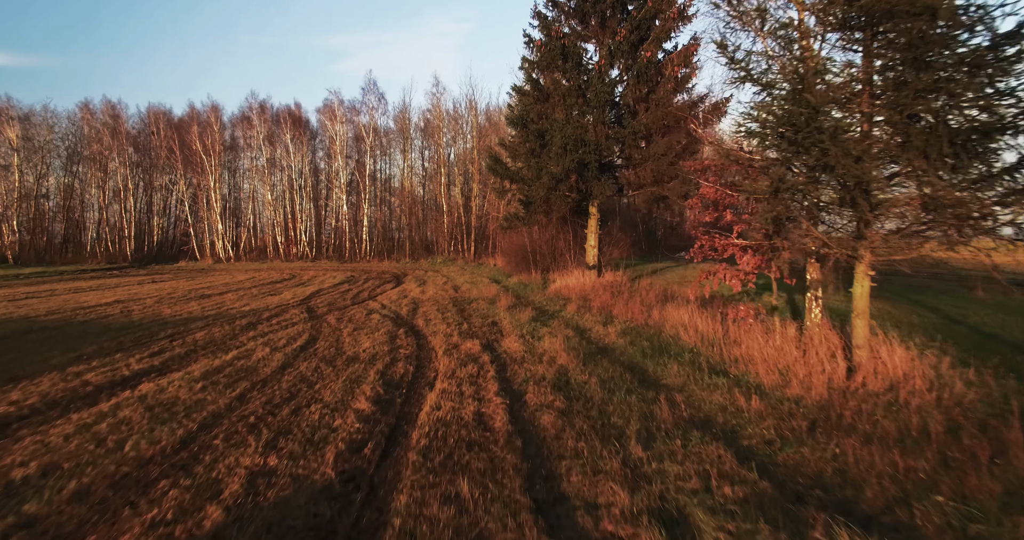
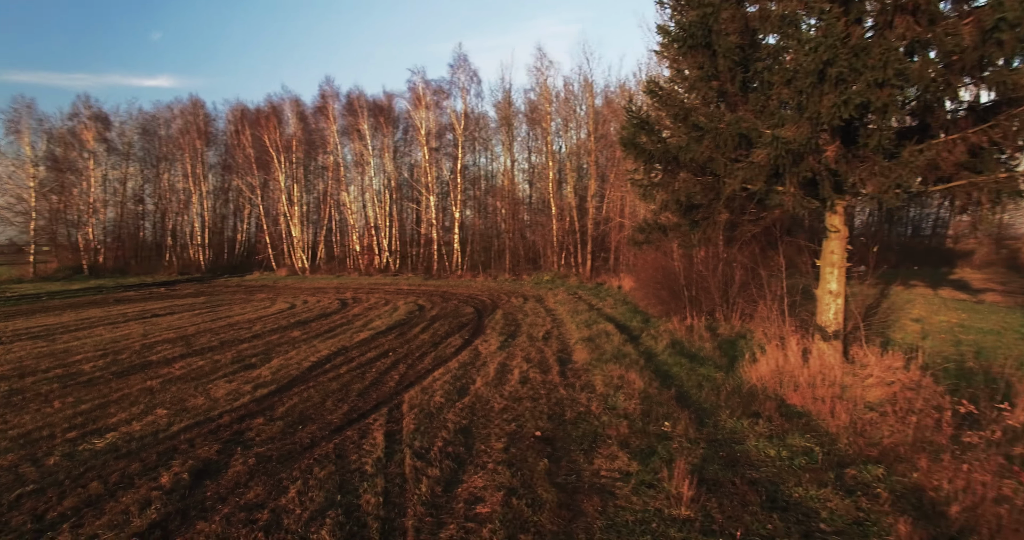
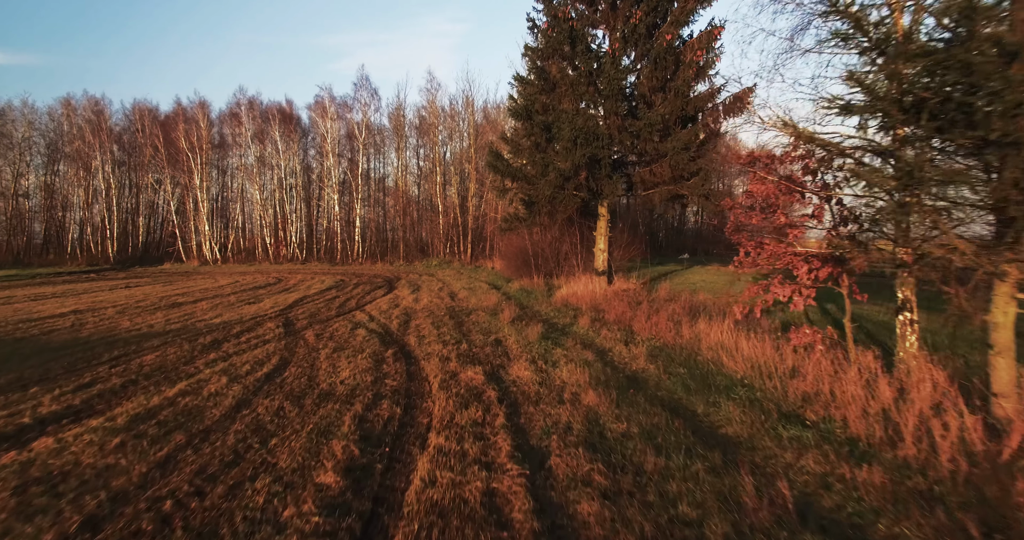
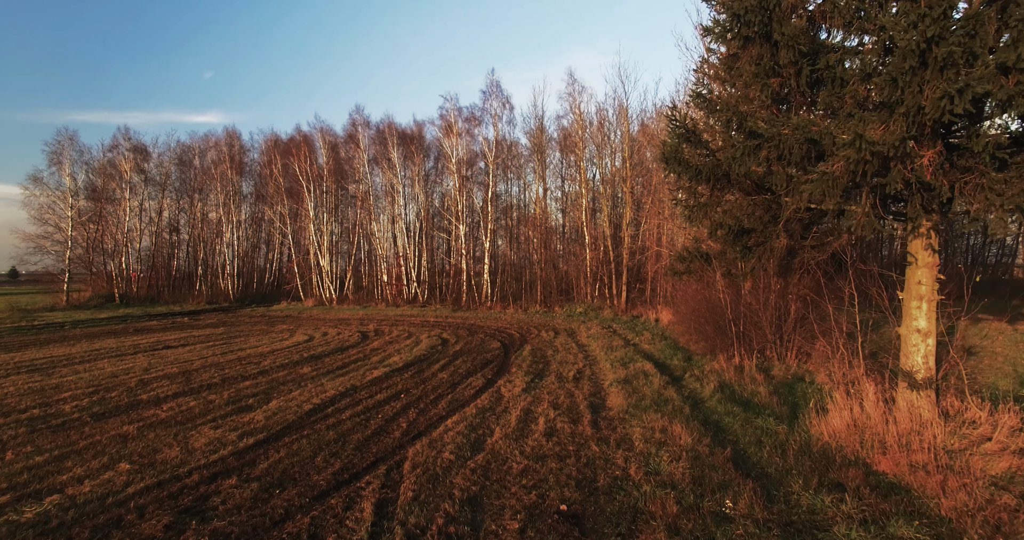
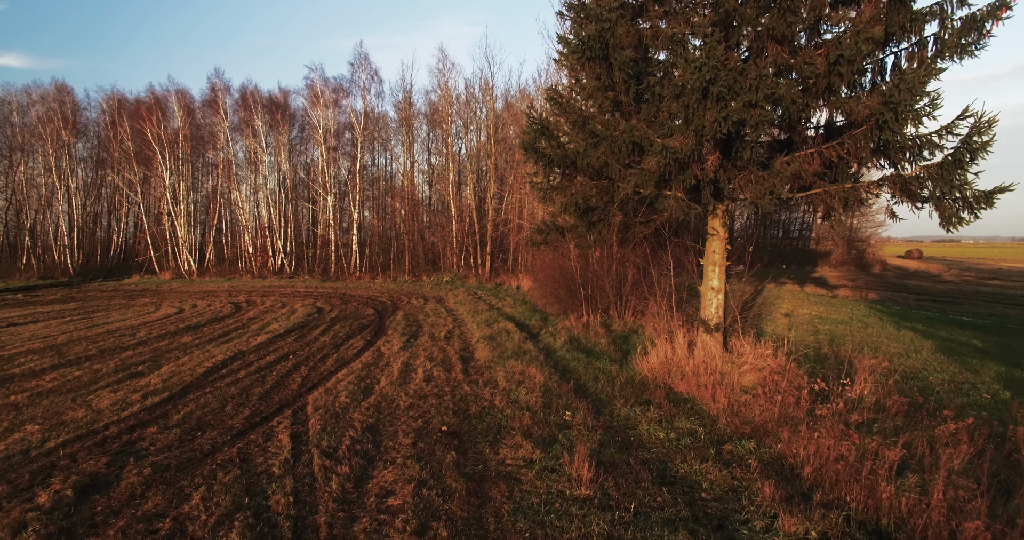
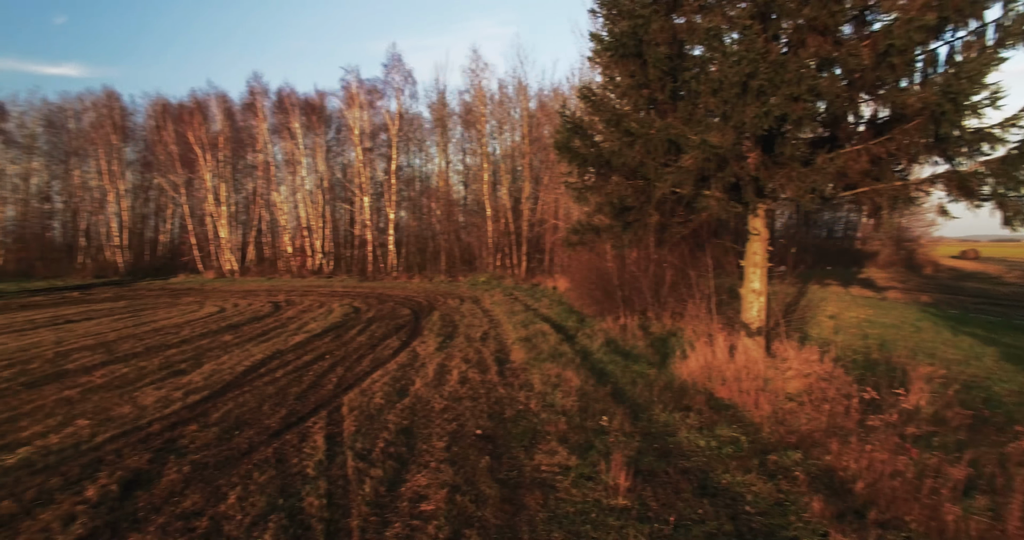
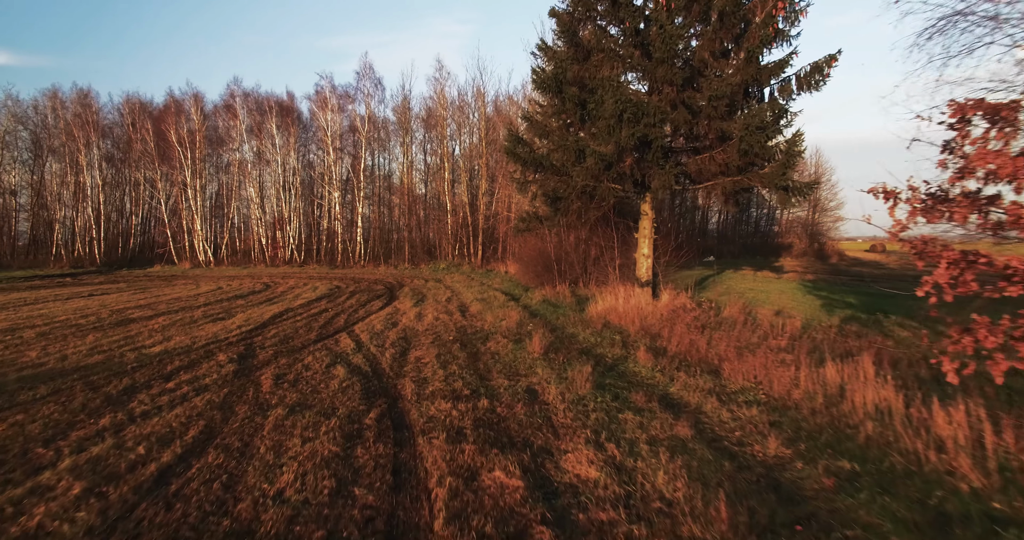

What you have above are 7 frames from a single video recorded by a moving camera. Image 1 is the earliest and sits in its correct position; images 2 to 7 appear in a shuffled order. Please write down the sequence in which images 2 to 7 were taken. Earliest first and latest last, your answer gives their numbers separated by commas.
3, 7, 5, 6, 2, 4
